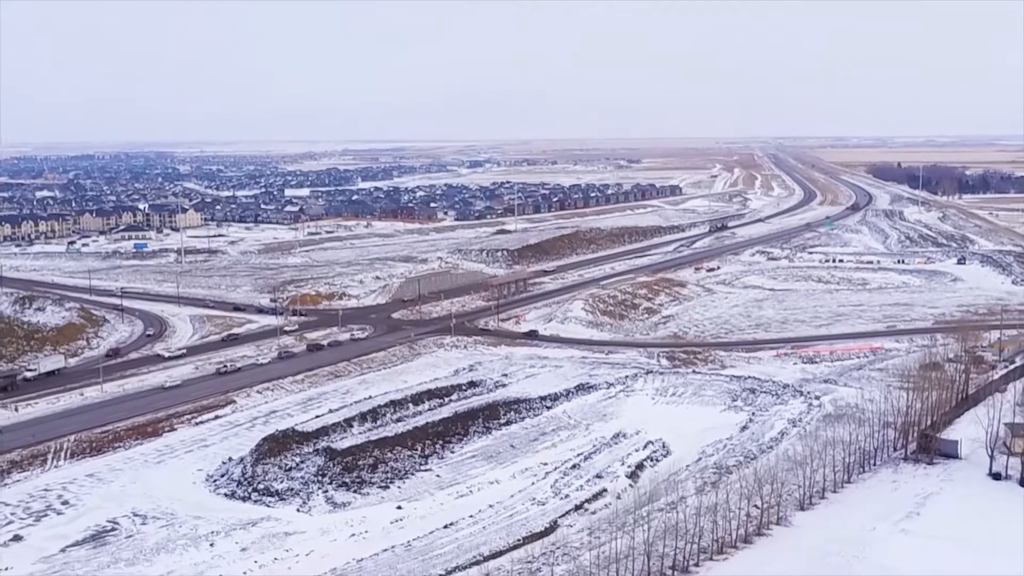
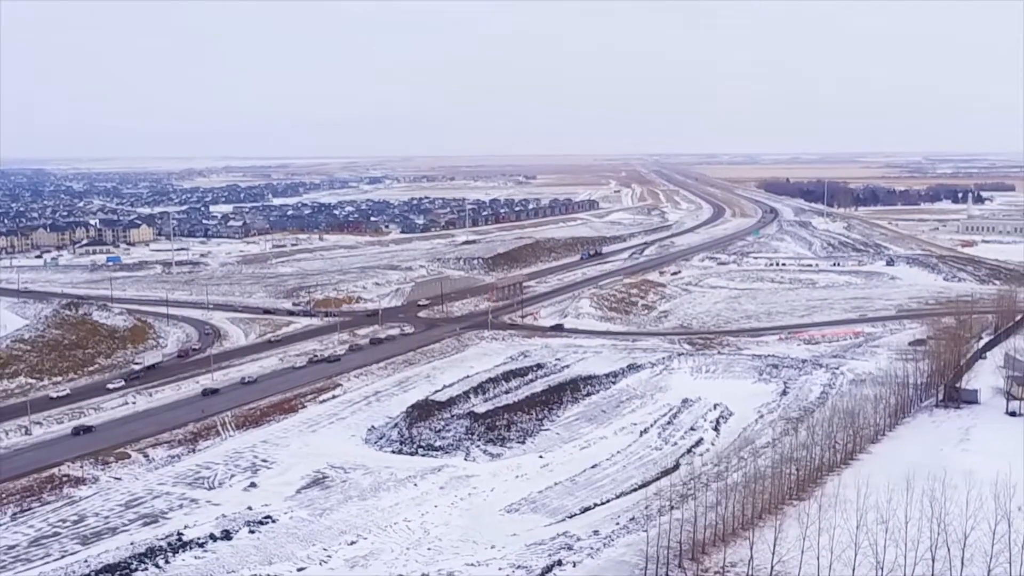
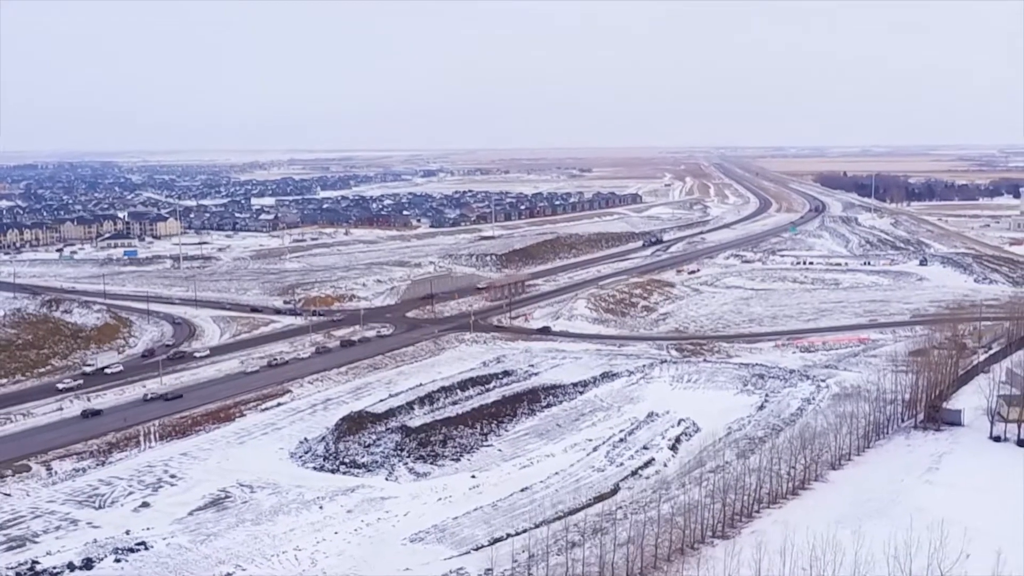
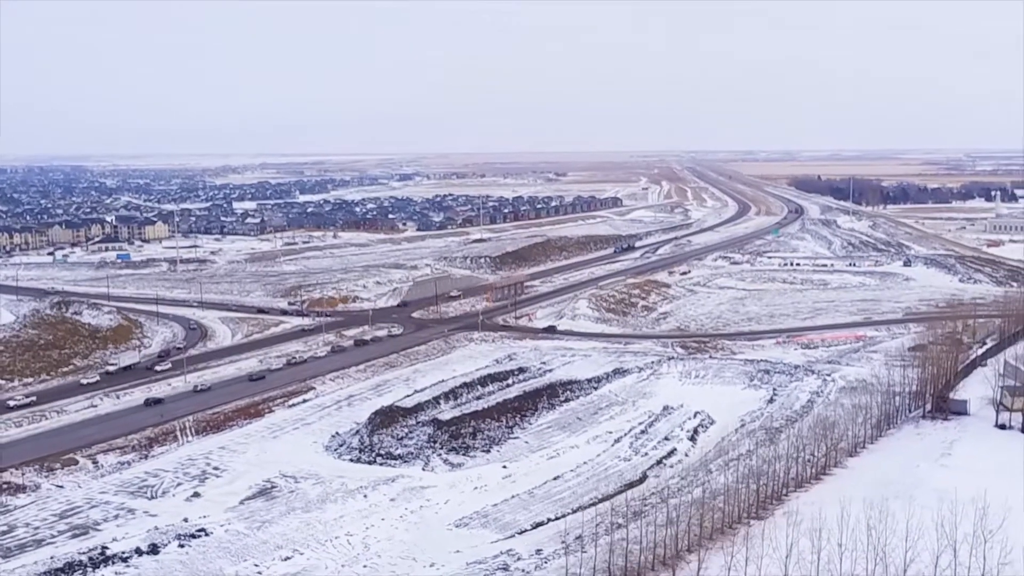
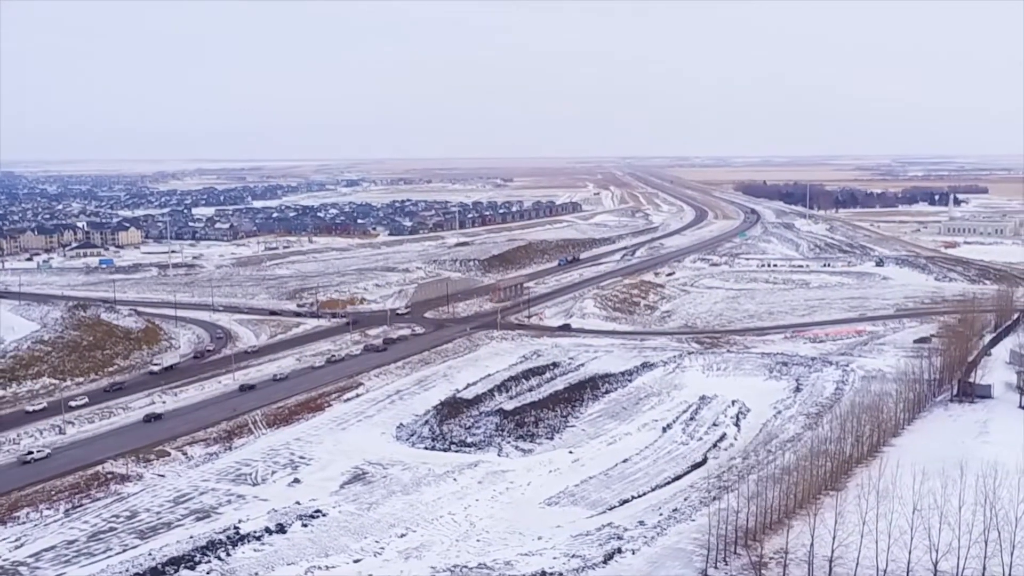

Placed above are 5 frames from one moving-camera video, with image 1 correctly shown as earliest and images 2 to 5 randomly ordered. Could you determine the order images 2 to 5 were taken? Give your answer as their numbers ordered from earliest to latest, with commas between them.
3, 4, 2, 5
